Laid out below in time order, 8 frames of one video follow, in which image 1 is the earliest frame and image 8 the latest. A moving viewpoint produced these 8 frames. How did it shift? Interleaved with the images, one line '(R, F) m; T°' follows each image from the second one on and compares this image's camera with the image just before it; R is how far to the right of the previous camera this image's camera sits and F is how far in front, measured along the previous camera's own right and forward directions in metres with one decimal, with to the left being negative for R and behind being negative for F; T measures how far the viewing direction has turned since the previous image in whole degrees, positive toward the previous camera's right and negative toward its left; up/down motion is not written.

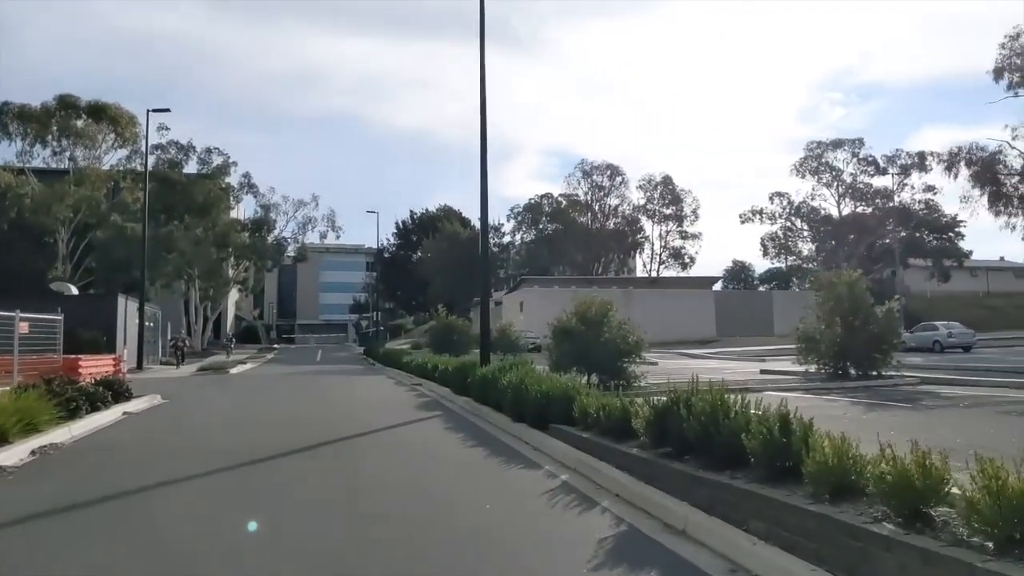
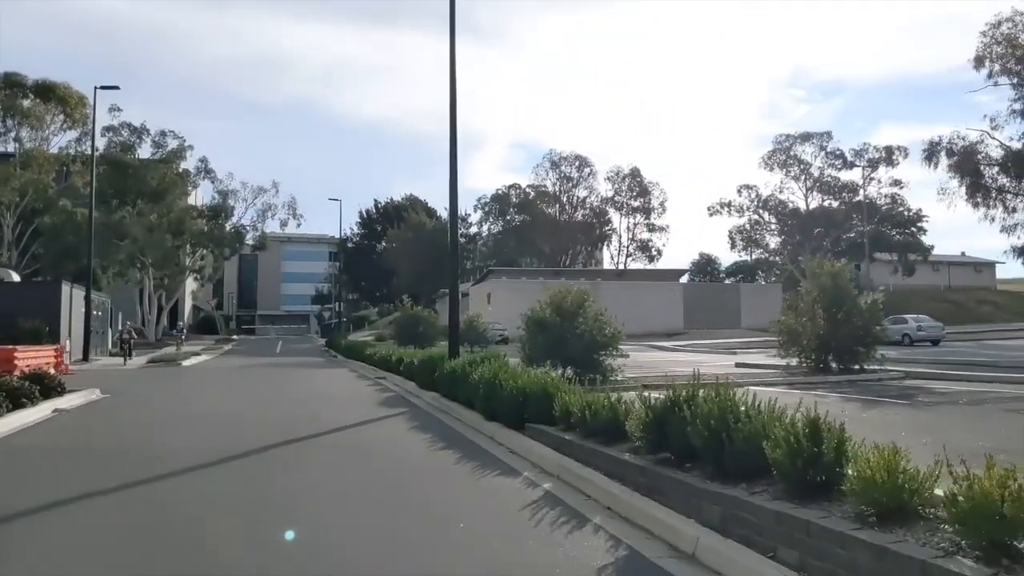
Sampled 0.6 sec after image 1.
(-0.2, +1.4) m; +3°
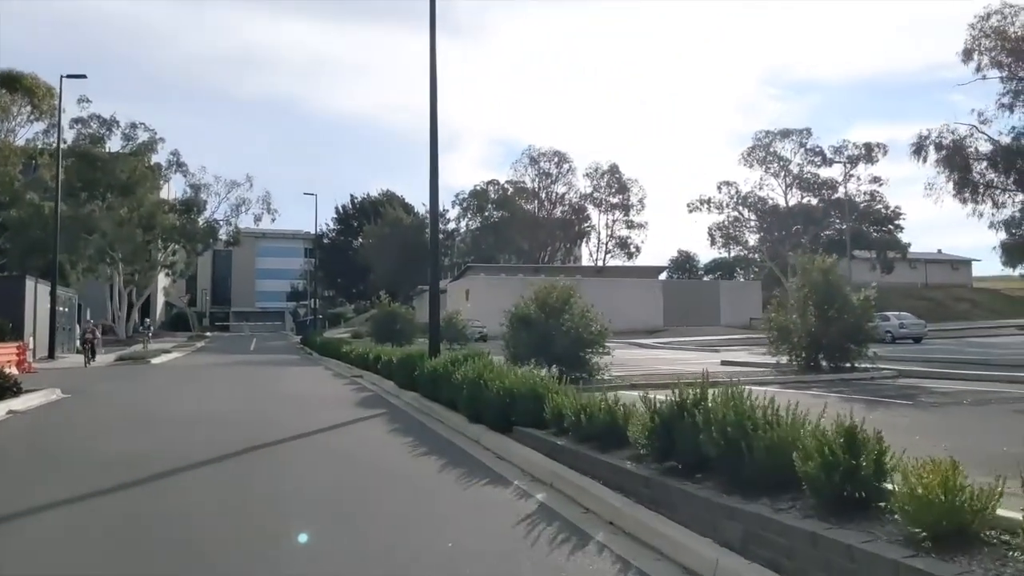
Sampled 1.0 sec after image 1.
(-0.2, +0.9) m; +2°
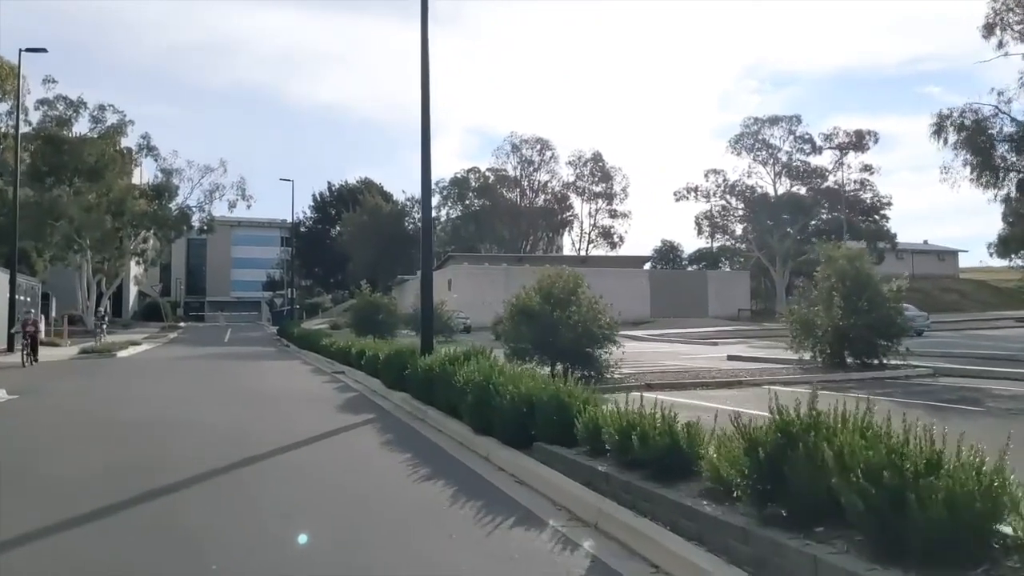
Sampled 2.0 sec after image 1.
(-0.6, +2.1) m; +2°
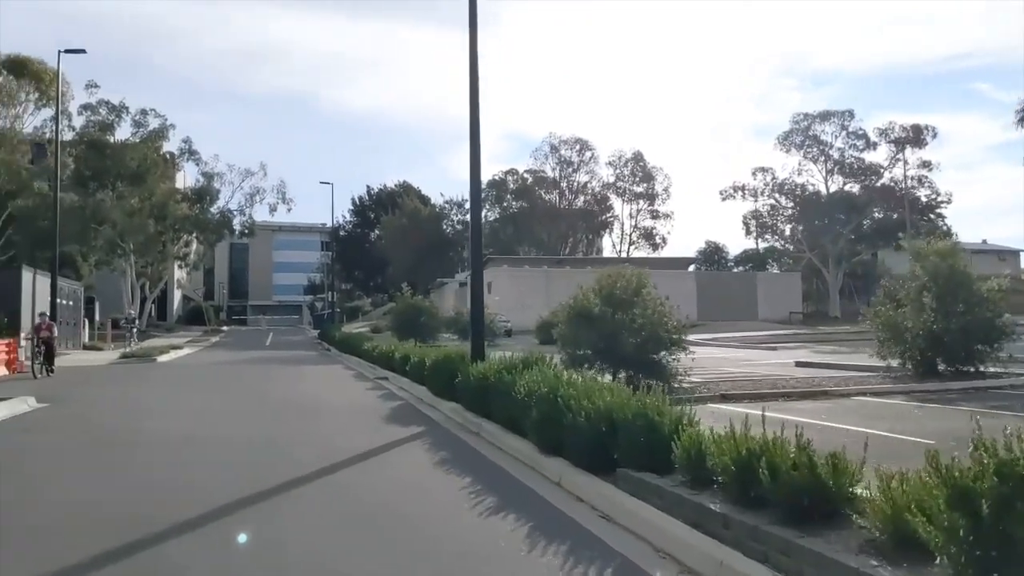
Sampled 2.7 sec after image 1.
(-0.5, +1.5) m; -3°
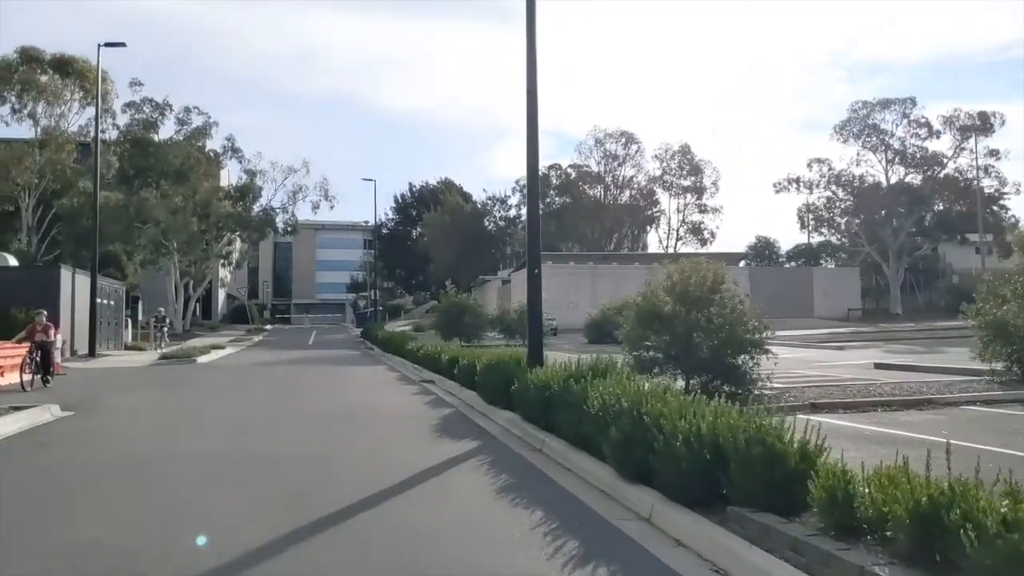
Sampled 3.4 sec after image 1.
(-0.4, +1.7) m; -3°
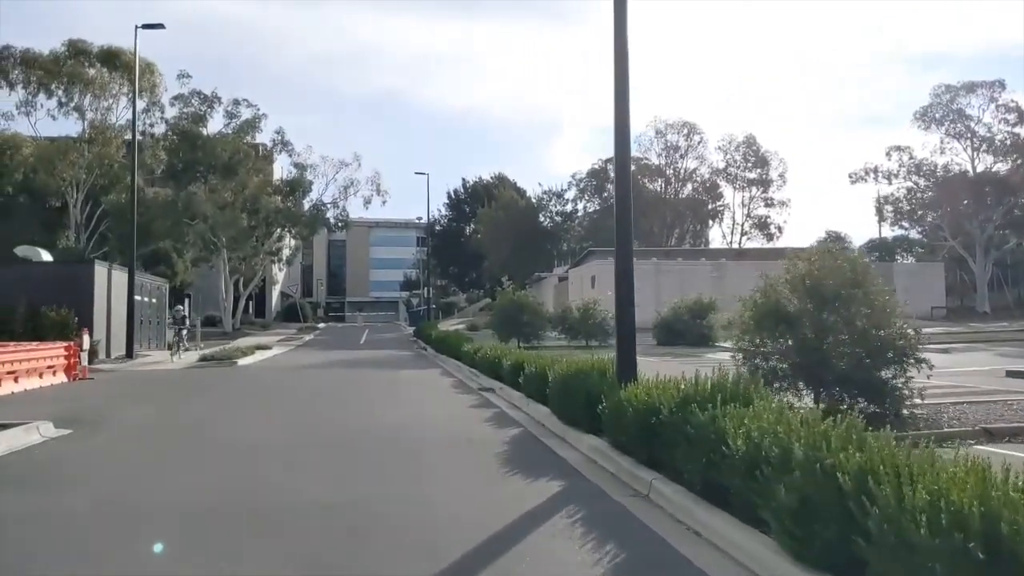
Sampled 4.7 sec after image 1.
(-0.5, +3.2) m; -4°
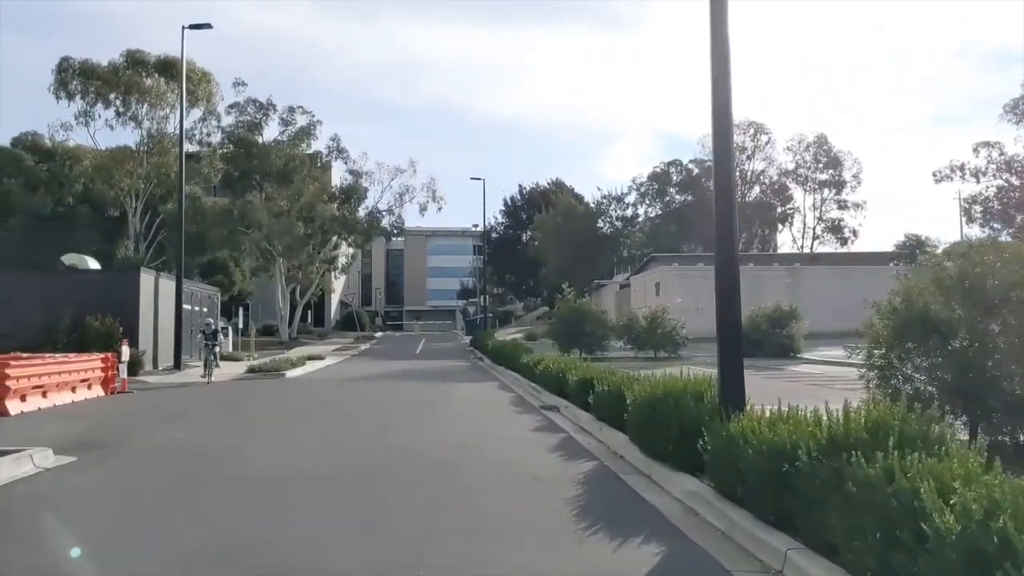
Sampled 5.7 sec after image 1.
(-0.2, +2.4) m; -4°
